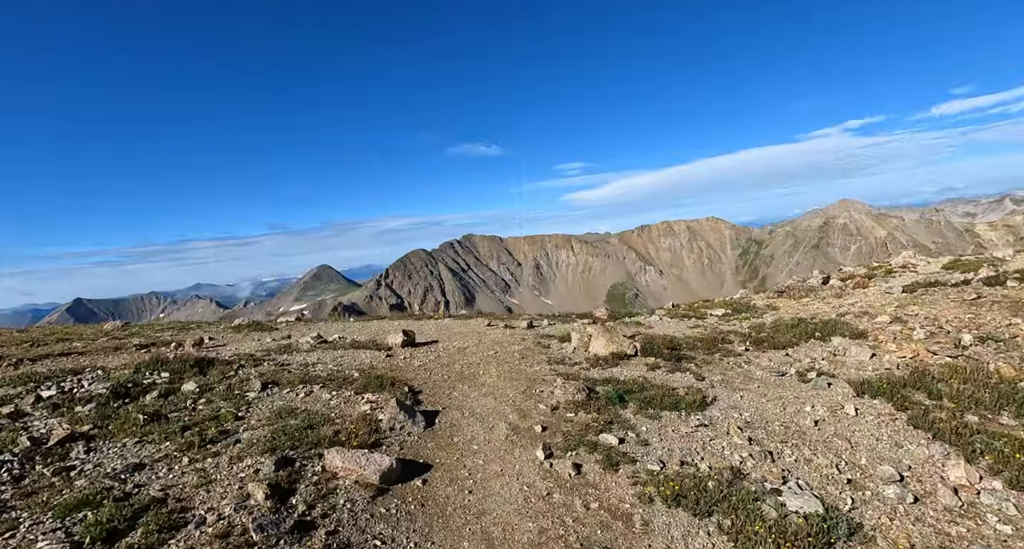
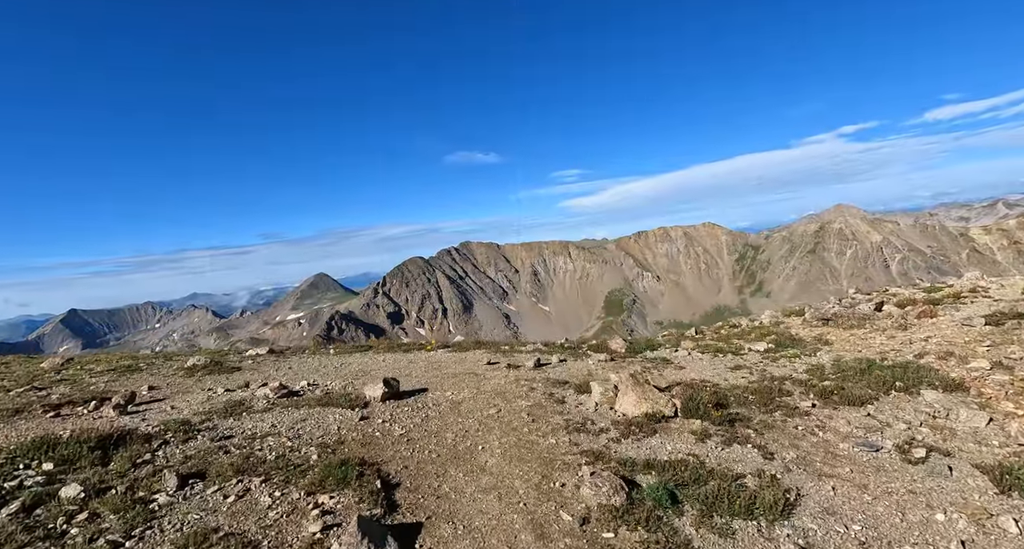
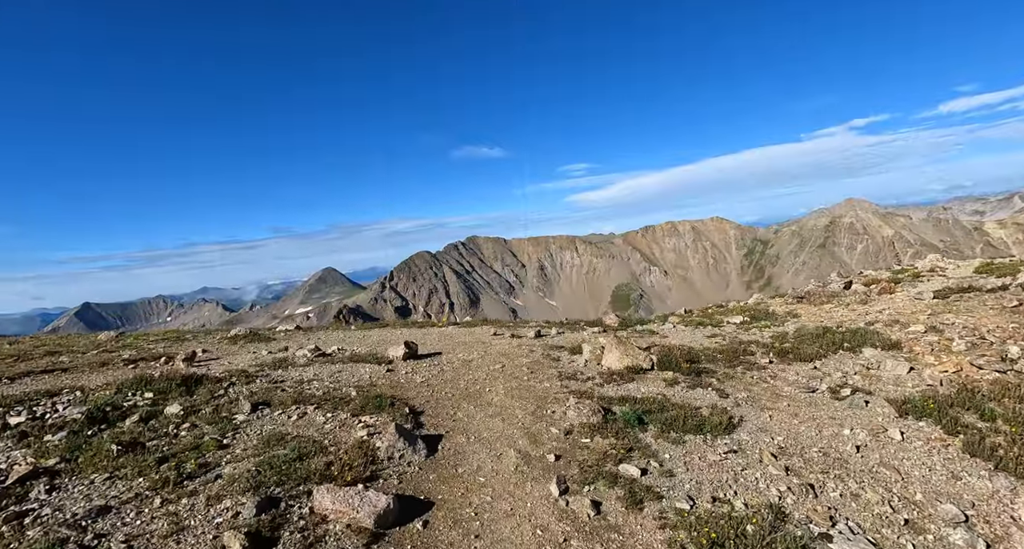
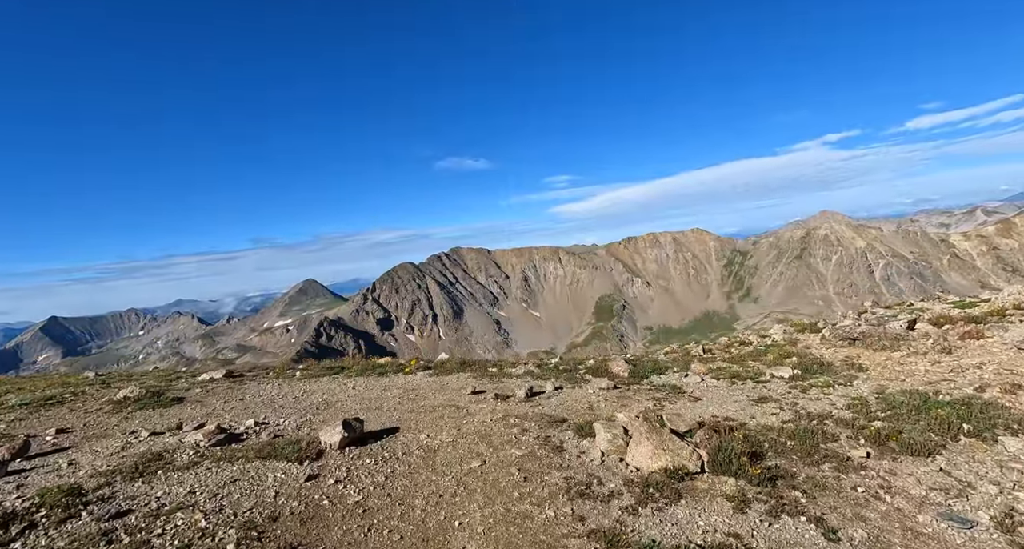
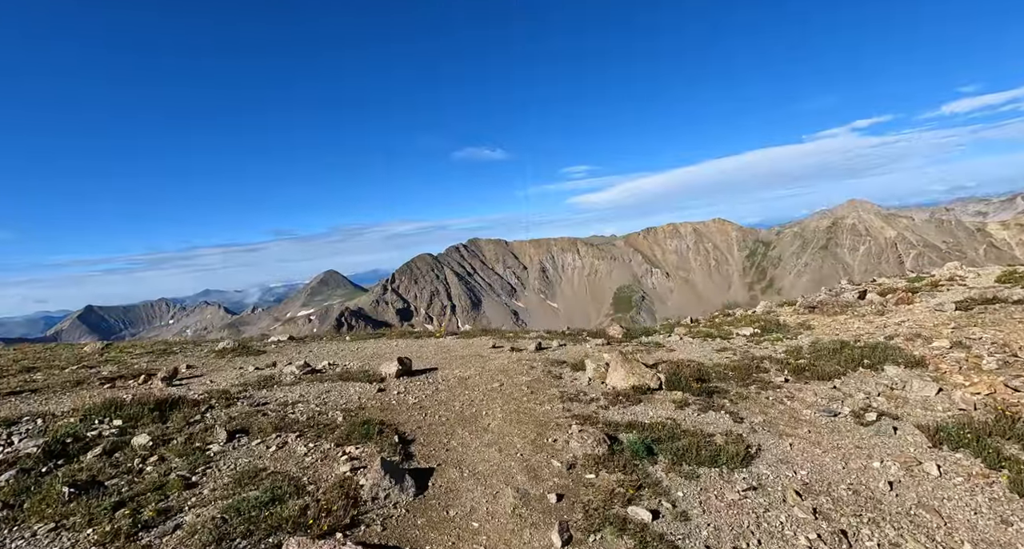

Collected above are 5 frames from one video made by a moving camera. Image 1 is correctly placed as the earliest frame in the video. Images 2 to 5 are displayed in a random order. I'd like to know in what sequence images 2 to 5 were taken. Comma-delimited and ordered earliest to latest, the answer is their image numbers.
3, 5, 2, 4
